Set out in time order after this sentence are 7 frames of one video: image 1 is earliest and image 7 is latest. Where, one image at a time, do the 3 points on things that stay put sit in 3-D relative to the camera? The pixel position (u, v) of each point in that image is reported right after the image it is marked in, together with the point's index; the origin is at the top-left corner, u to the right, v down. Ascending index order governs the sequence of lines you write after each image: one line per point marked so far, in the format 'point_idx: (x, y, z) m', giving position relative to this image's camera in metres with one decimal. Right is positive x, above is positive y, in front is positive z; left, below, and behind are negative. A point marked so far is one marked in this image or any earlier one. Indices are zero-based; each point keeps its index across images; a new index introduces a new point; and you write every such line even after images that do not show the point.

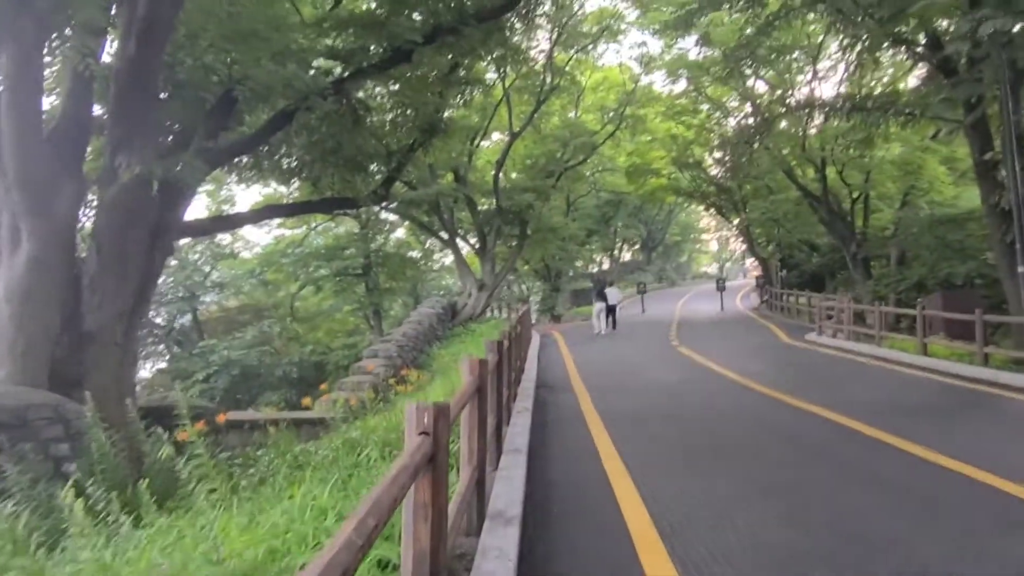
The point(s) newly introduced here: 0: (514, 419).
0: (0.0, -1.3, +8.1) m
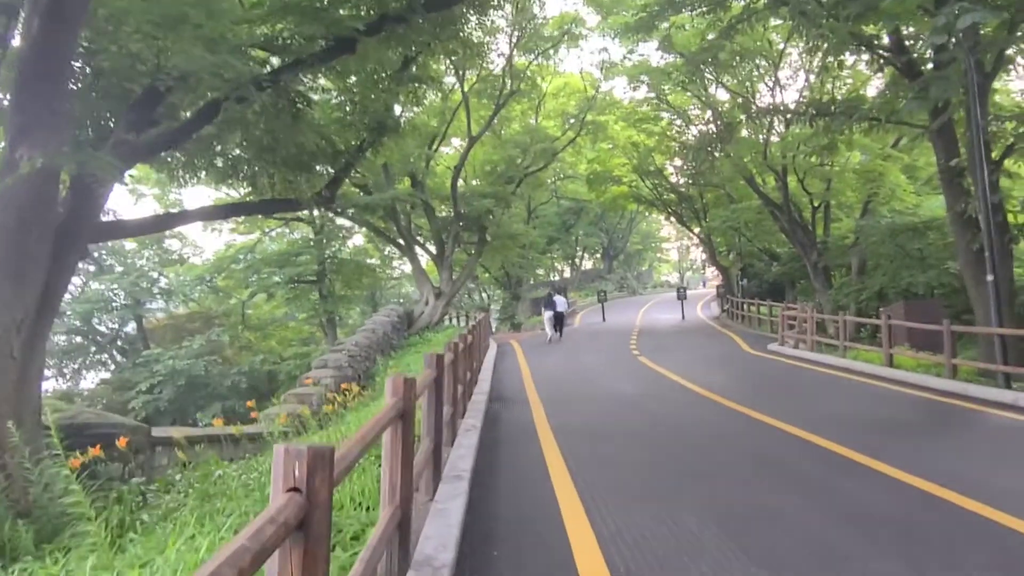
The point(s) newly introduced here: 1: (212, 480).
0: (-0.5, -1.4, +7.4) m
1: (-2.4, -1.6, +6.6) m
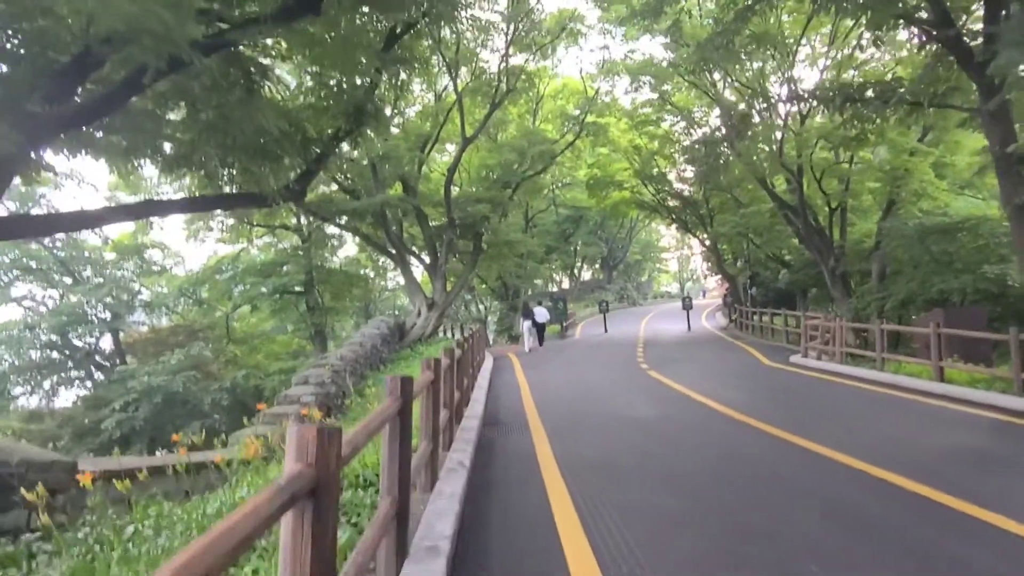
0: (-0.5, -1.4, +5.9) m
1: (-2.5, -1.6, +5.1) m
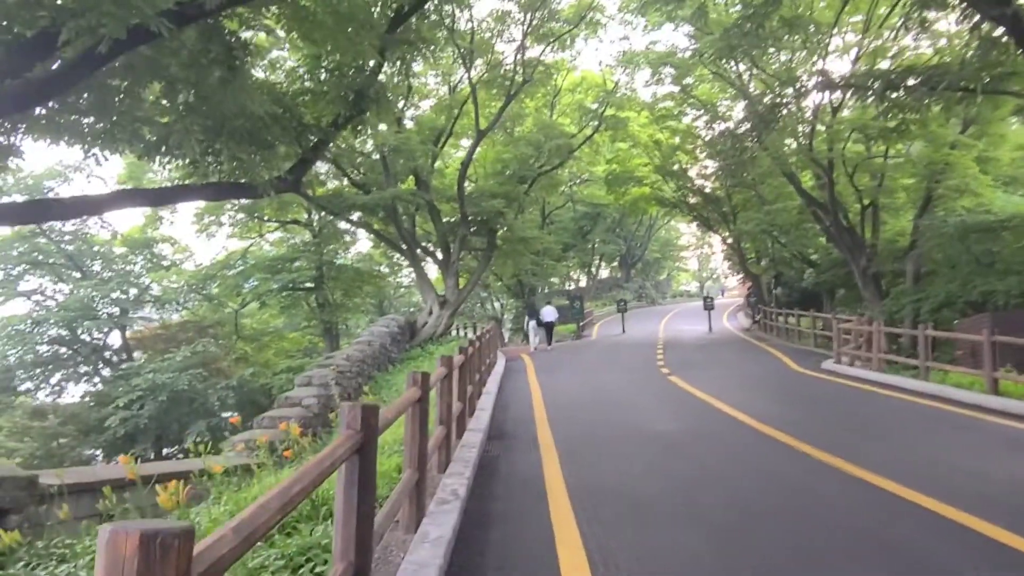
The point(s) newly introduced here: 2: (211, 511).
0: (-0.5, -1.4, +5.1) m
1: (-2.5, -1.6, +4.3) m
2: (-2.5, -1.8, +6.7) m
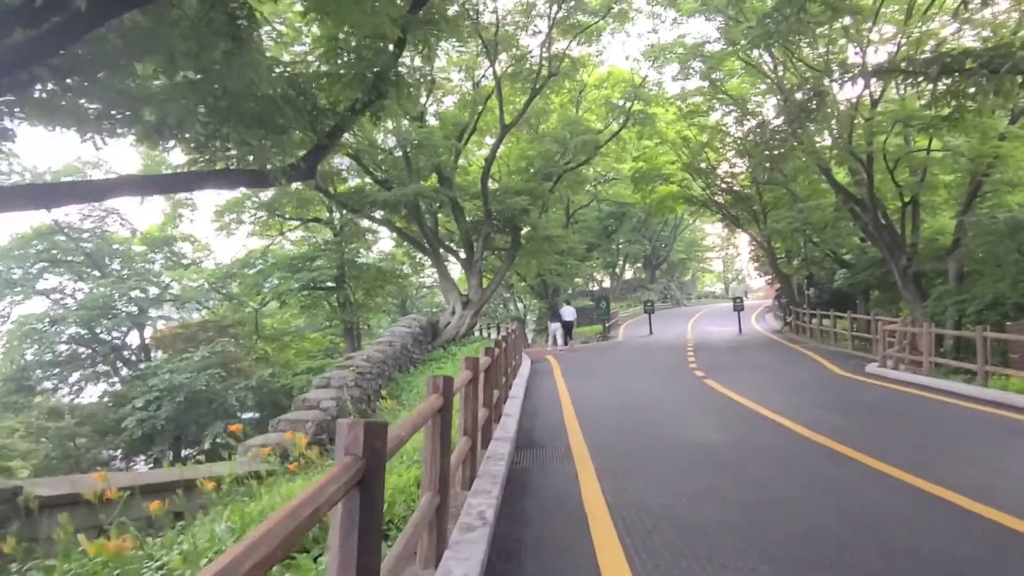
0: (-0.3, -1.3, +4.5) m
1: (-2.3, -1.5, +3.7) m
2: (-2.2, -1.8, +6.1) m
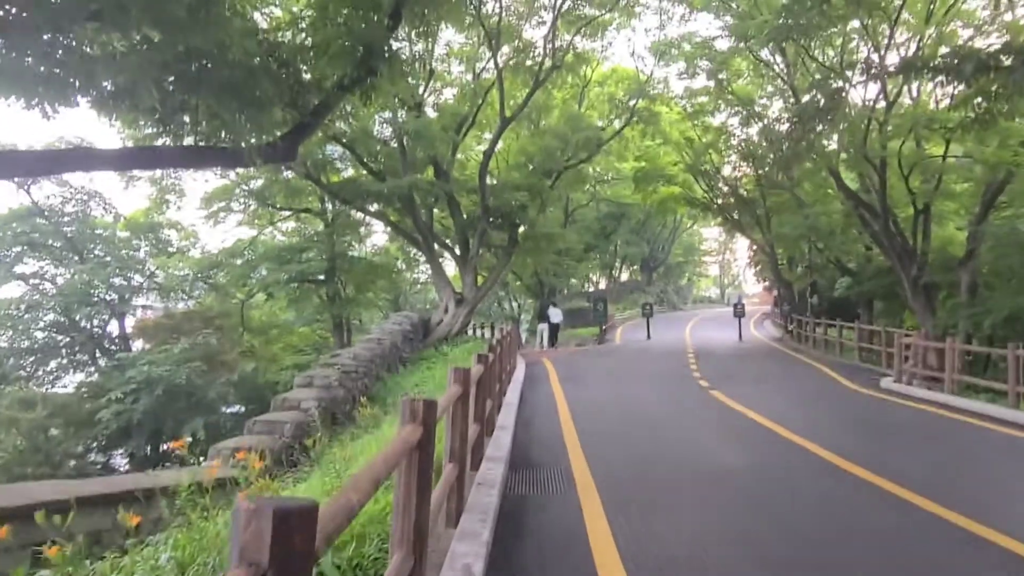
0: (-0.3, -1.3, +3.6) m
1: (-2.3, -1.5, +2.9) m
2: (-2.3, -1.7, +5.3) m
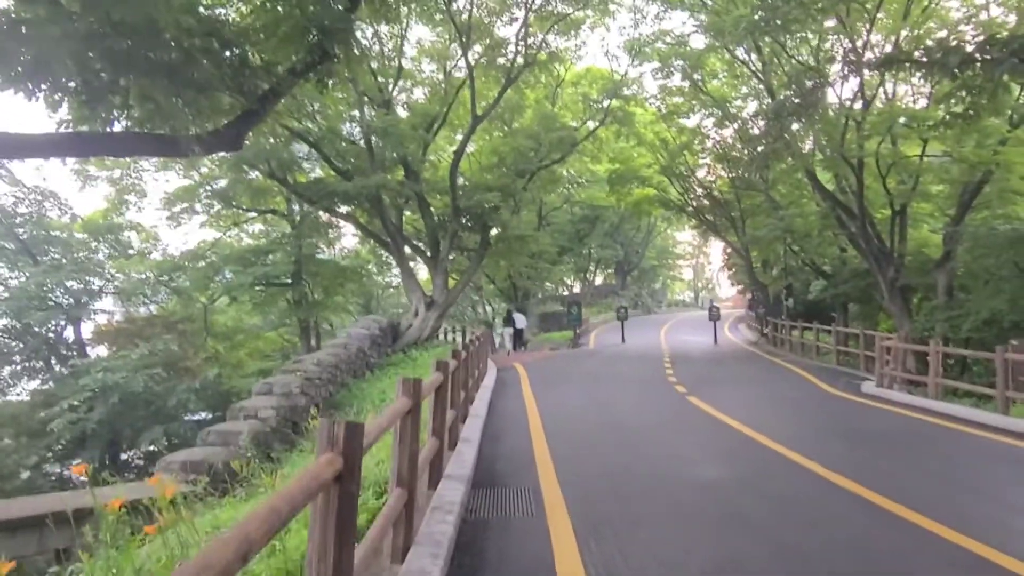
0: (-0.5, -1.3, +3.0) m
1: (-2.5, -1.5, +2.2) m
2: (-2.5, -1.7, +4.6) m
